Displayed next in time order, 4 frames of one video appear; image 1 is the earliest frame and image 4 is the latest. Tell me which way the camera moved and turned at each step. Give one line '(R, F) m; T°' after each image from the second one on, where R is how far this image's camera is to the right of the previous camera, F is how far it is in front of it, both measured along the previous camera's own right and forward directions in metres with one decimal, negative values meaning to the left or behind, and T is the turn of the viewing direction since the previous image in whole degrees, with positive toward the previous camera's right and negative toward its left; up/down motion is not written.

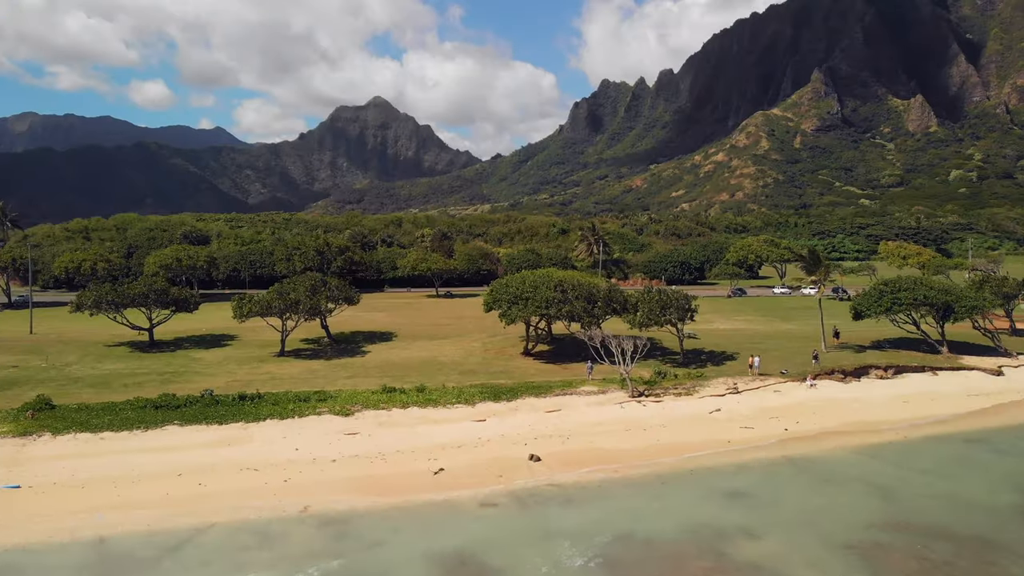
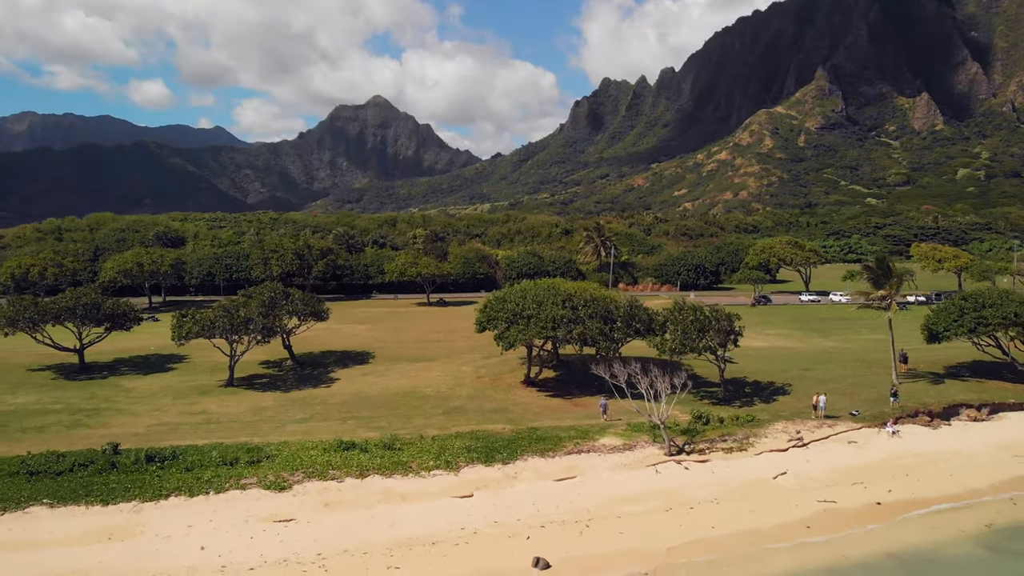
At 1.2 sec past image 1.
(+0.1, +7.7) m; 0°
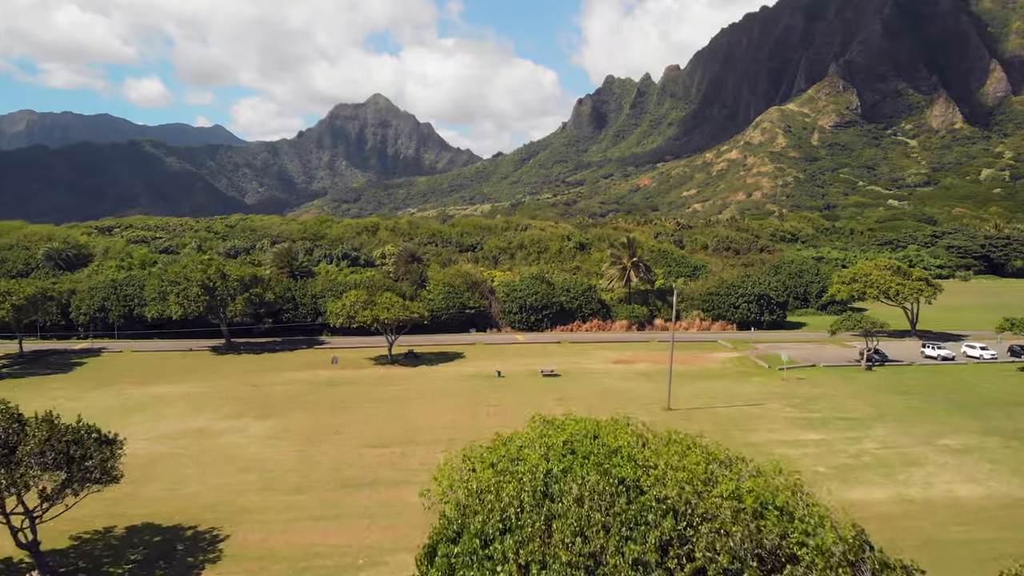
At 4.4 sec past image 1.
(0.0, +21.6) m; 0°
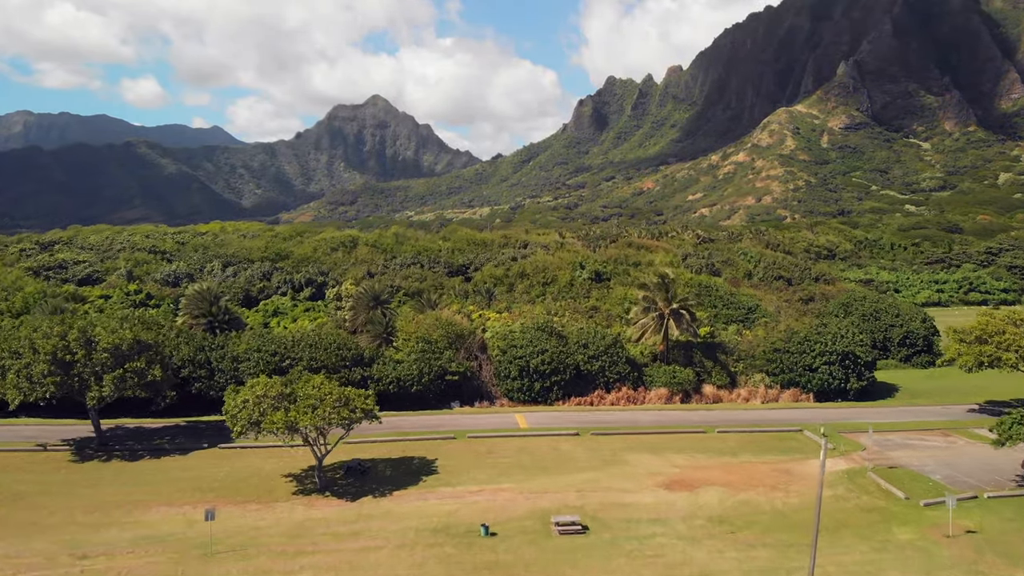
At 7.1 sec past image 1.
(+0.1, +16.4) m; 0°
